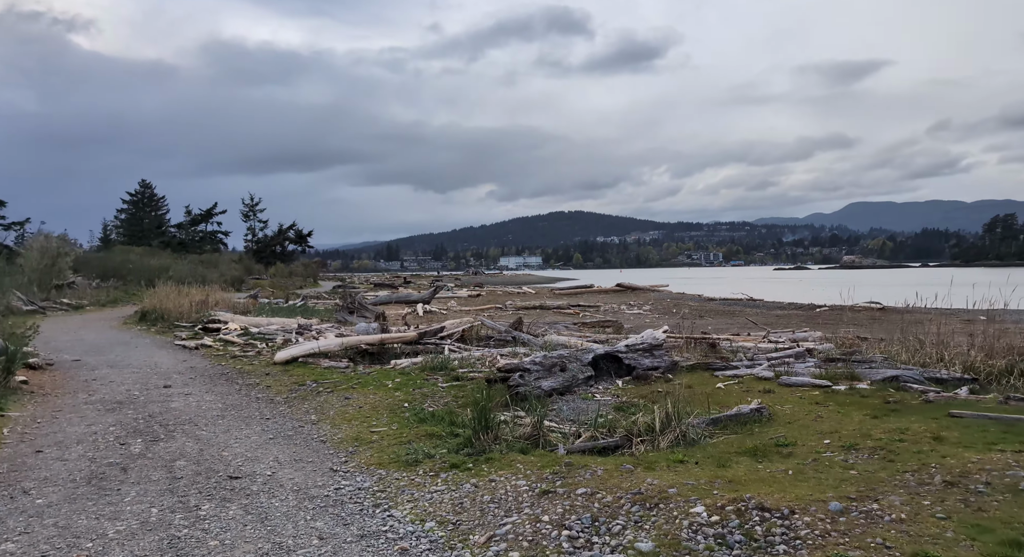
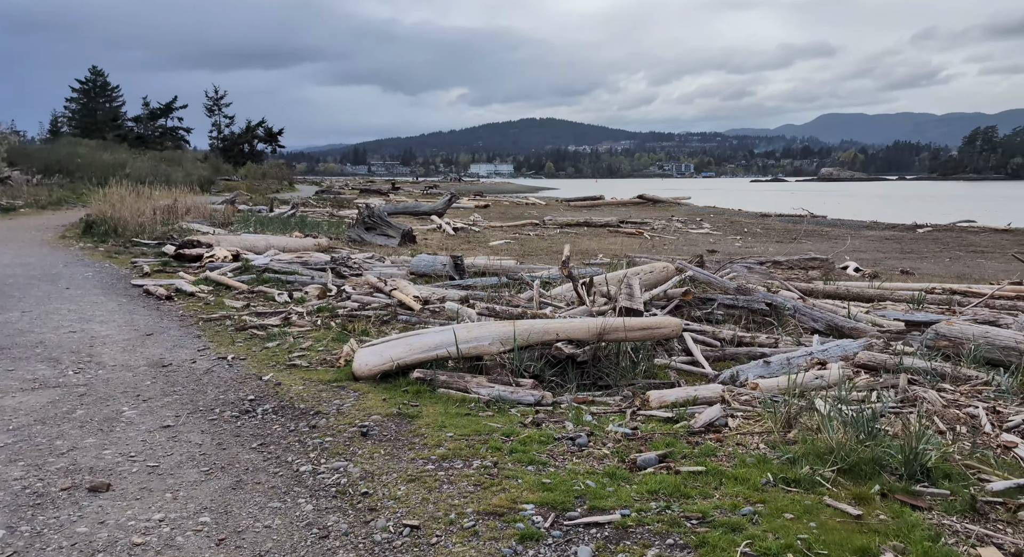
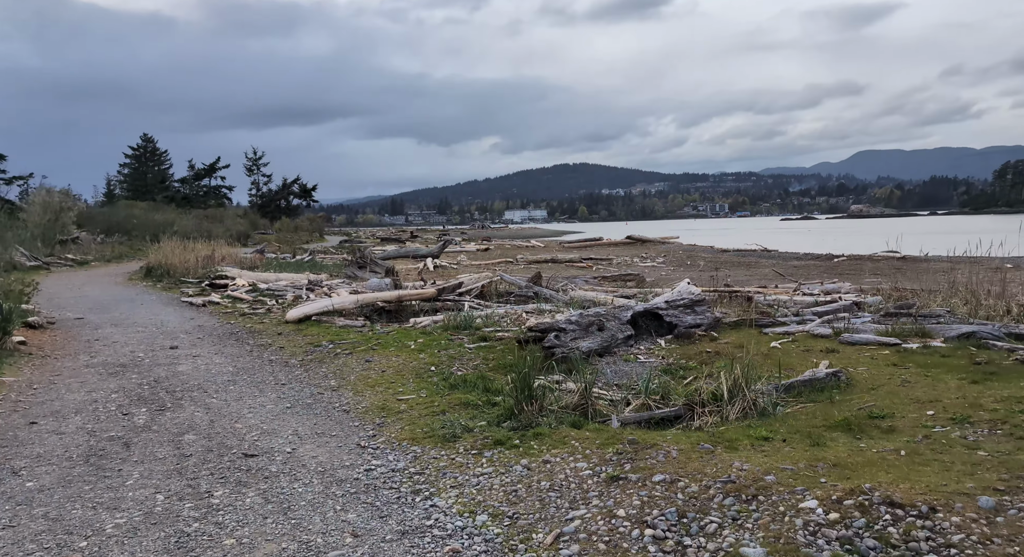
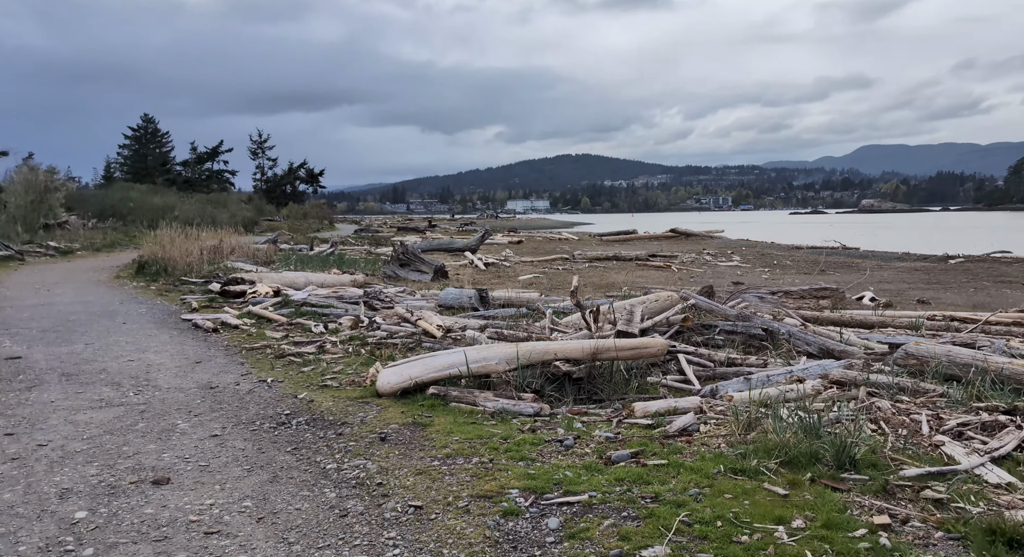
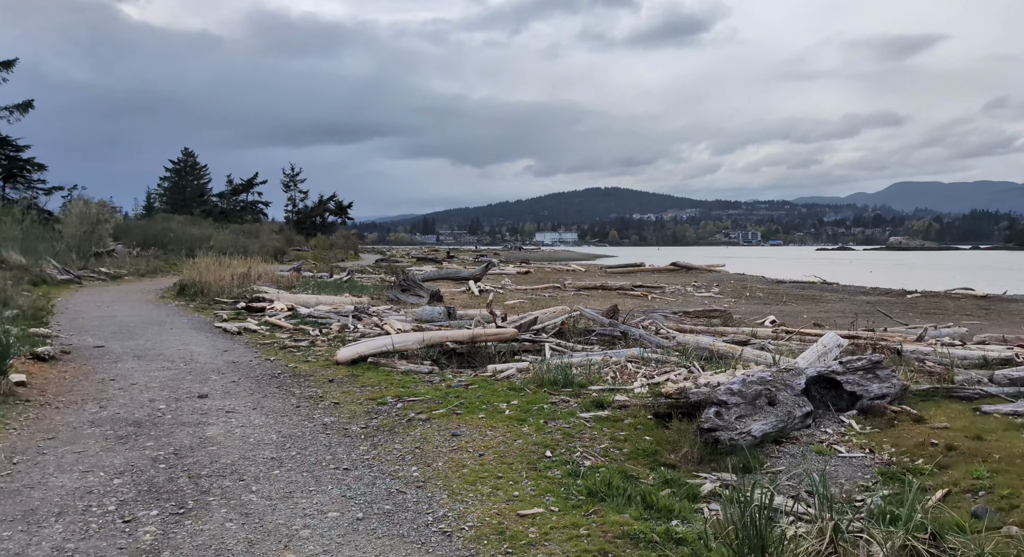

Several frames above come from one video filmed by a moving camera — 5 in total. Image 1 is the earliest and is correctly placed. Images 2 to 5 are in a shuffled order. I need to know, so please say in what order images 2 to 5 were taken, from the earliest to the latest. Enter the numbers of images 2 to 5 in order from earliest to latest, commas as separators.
3, 5, 4, 2
